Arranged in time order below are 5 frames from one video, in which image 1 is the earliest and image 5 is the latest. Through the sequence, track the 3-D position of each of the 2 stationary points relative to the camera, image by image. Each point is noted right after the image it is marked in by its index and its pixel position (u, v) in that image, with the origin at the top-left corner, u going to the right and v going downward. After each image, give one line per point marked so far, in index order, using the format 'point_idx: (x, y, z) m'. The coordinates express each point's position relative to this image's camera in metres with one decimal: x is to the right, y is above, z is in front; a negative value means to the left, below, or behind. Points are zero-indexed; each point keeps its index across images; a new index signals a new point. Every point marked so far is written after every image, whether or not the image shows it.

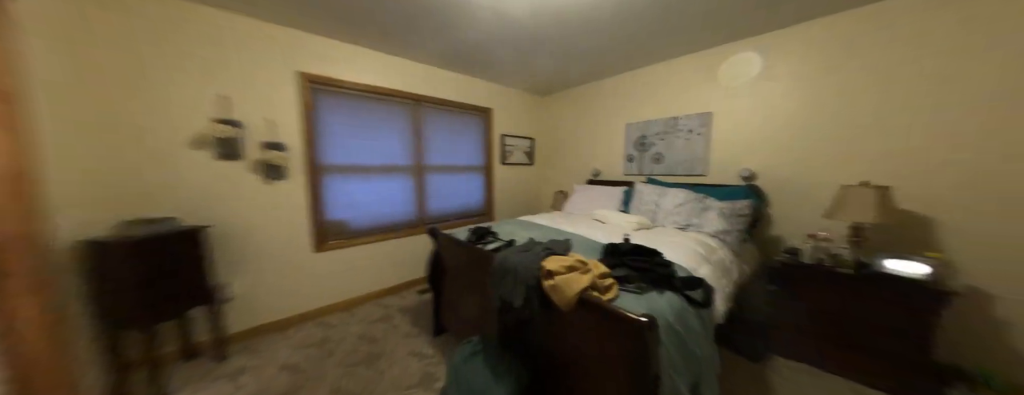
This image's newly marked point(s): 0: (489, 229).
0: (-0.2, -0.2, +1.7) m
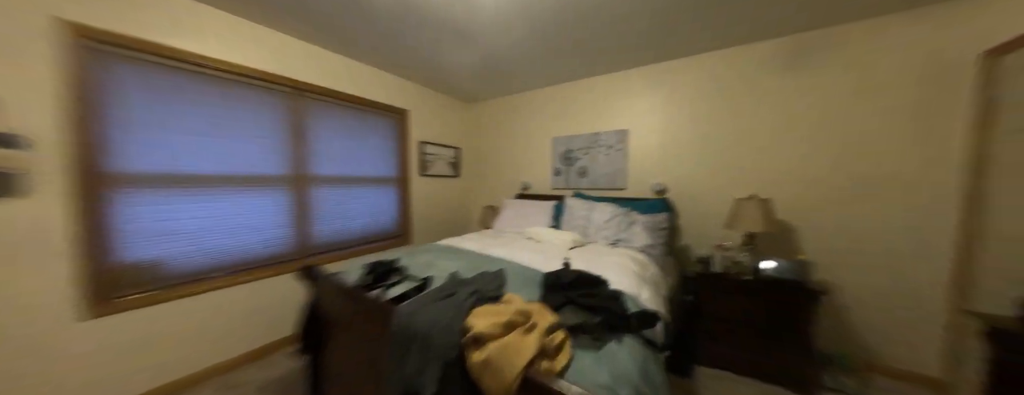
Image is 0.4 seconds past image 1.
0: (-0.6, -0.3, +1.3) m
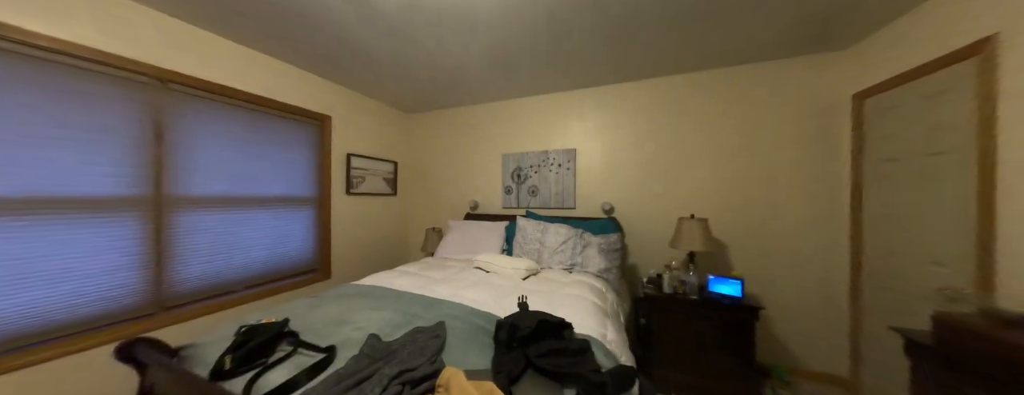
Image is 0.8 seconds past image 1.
0: (-0.8, -0.4, +0.9) m
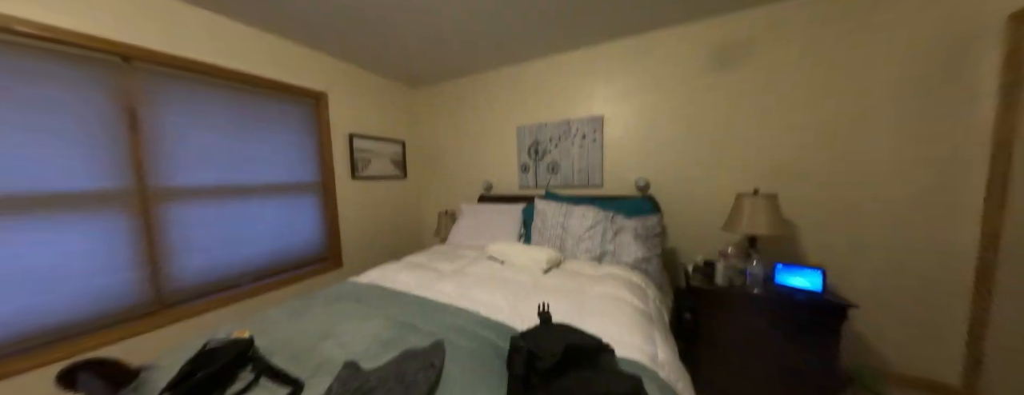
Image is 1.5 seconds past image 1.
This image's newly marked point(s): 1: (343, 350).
0: (-0.7, -0.4, +0.7) m
1: (-0.5, -0.5, +0.8) m
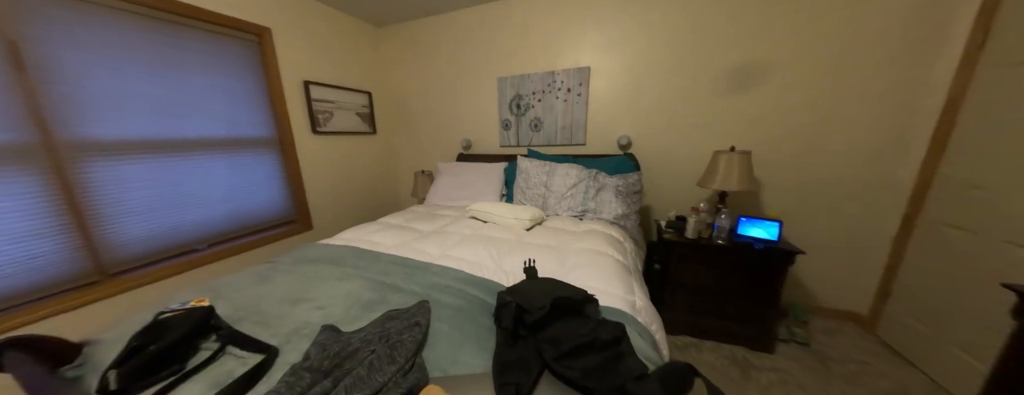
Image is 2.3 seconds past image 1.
0: (-0.8, -0.3, +0.7) m
1: (-0.5, -0.3, +0.7) m
